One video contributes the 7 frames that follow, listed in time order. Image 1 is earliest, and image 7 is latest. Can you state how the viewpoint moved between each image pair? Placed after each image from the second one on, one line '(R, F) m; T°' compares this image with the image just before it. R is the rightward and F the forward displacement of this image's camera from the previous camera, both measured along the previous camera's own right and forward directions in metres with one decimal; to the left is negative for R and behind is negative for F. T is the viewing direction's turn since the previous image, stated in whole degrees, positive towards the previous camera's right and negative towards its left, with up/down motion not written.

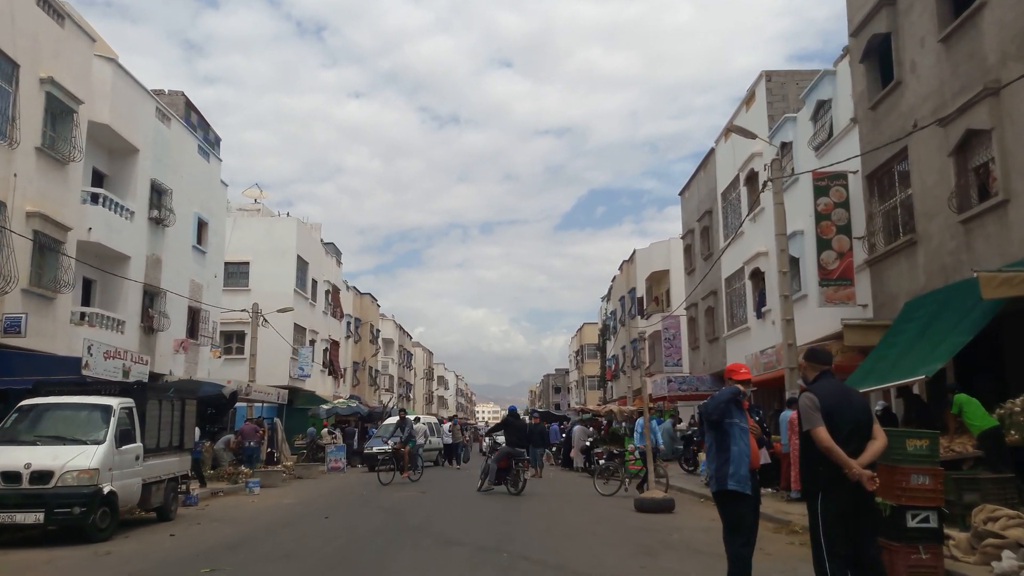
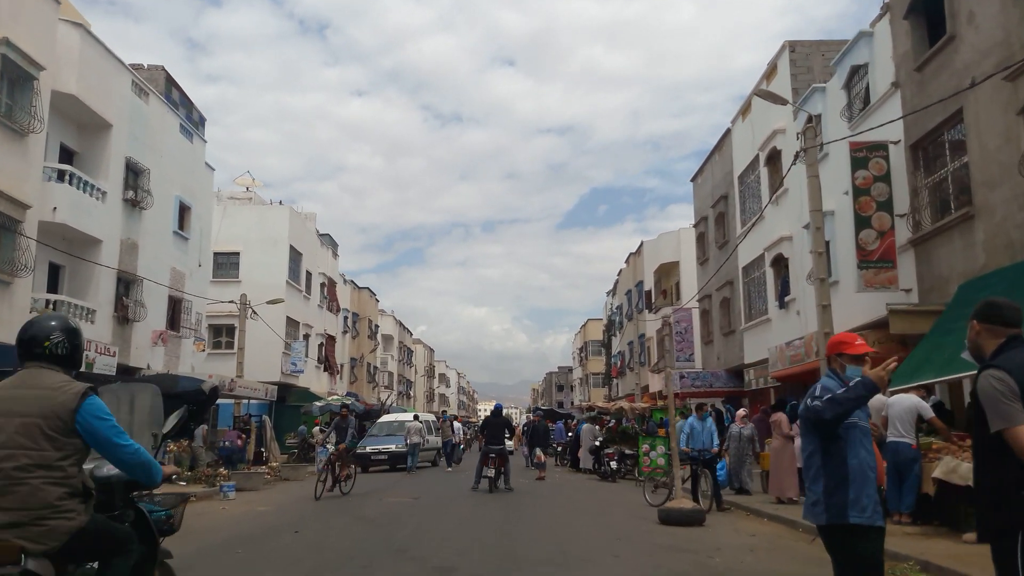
(0.0, +1.7) m; 0°
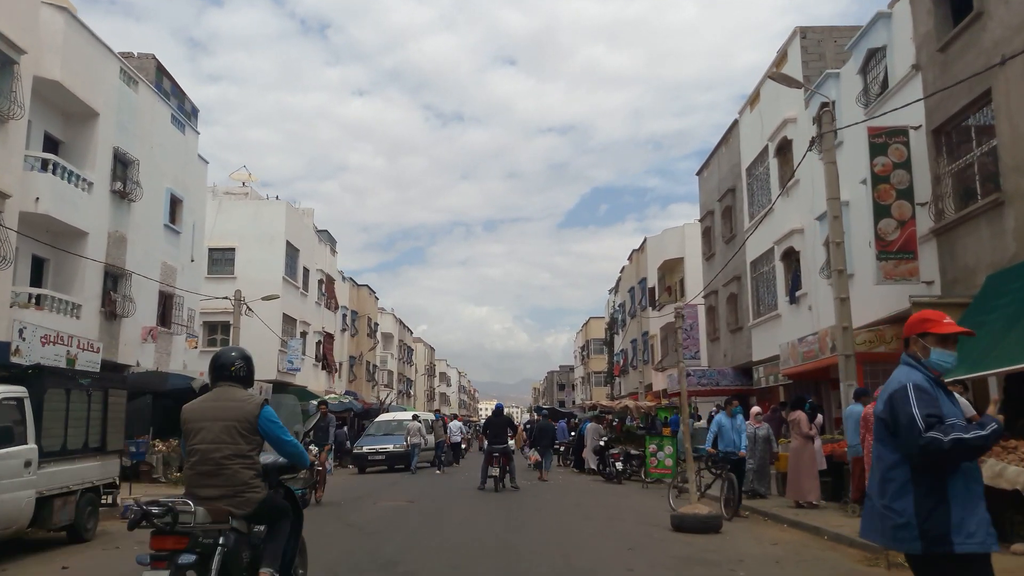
(0.0, +0.7) m; 0°
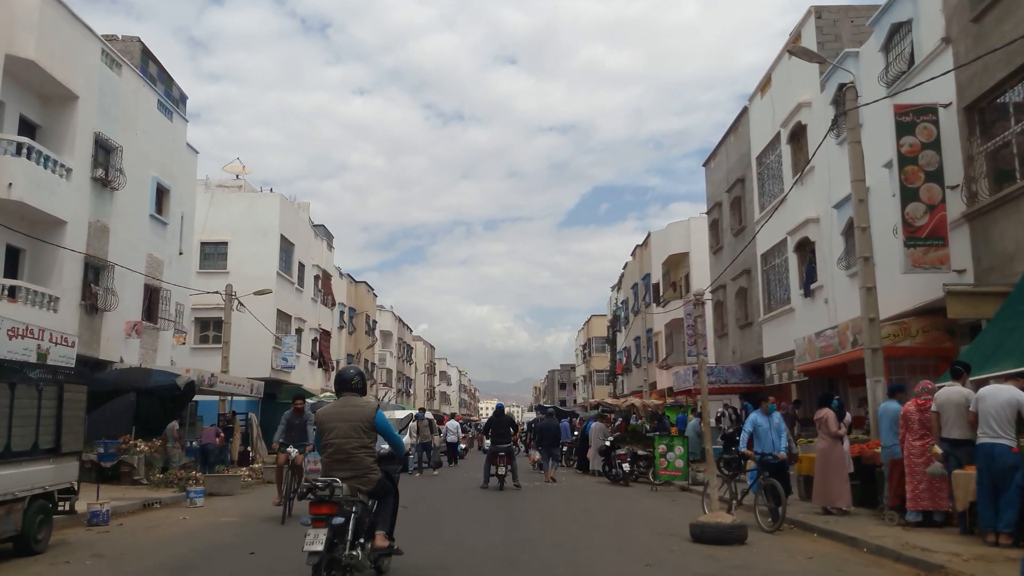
(0.0, +1.0) m; 0°
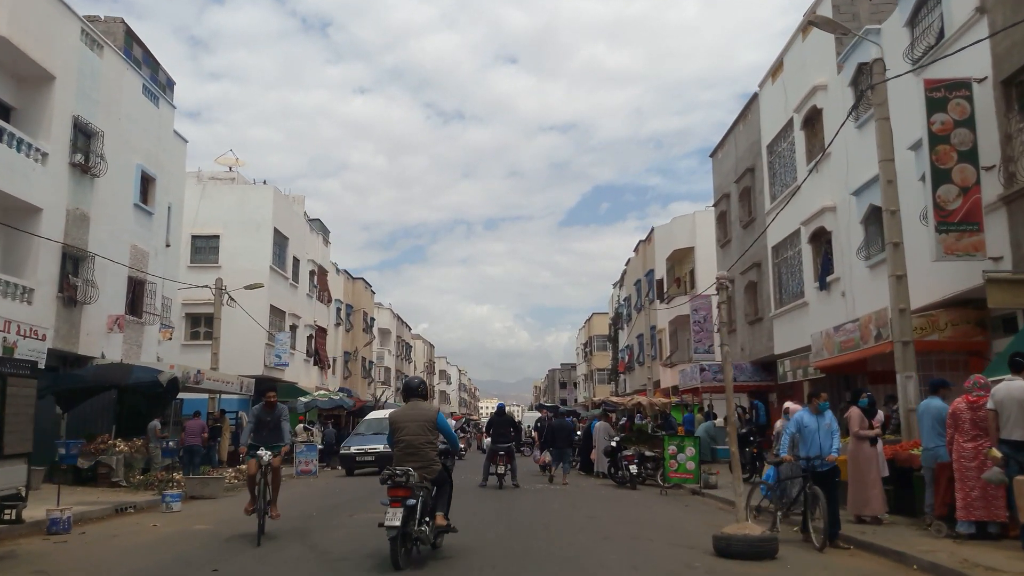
(0.0, +1.0) m; 0°
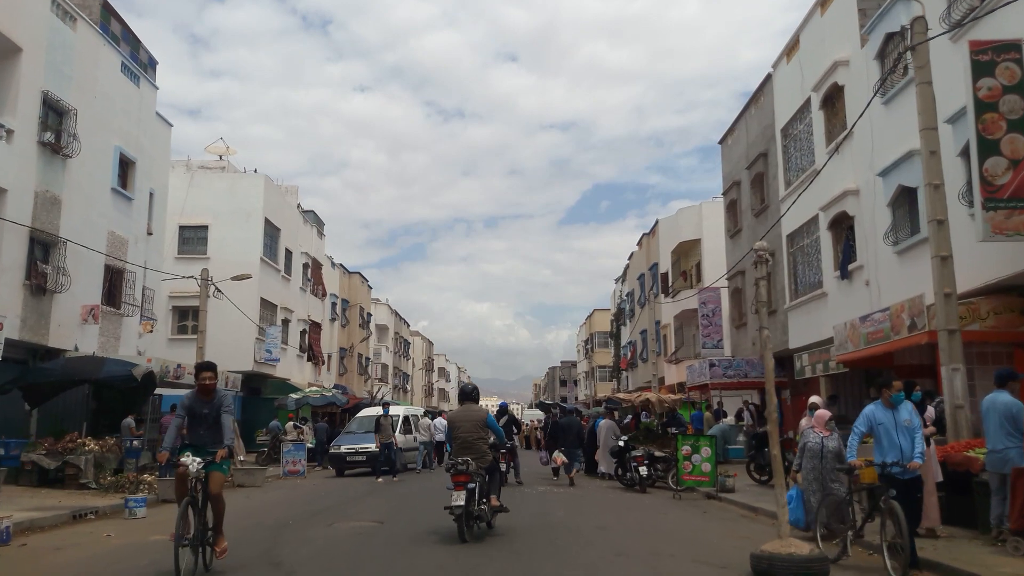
(0.0, +1.2) m; 0°
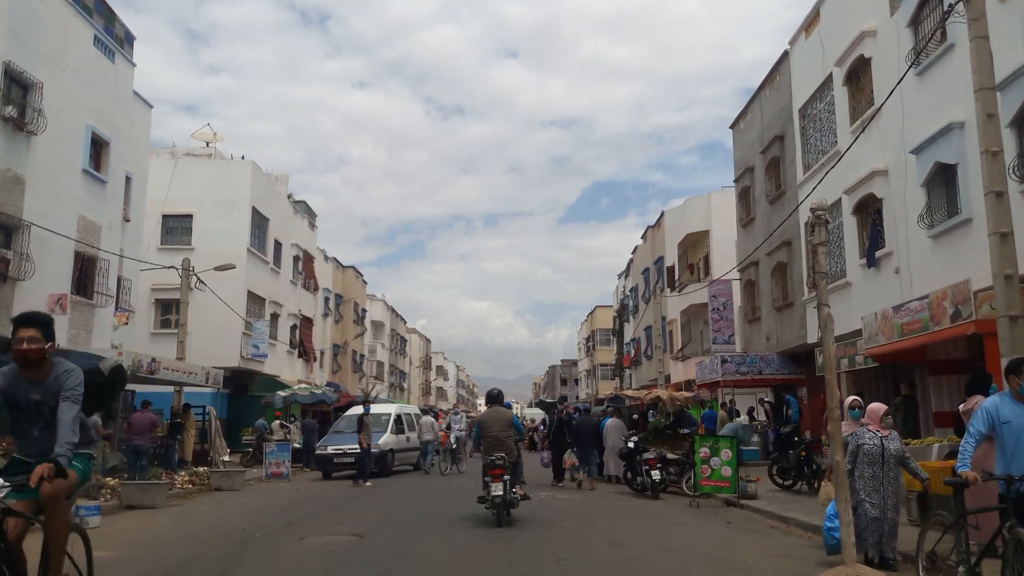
(0.0, +1.4) m; 0°
